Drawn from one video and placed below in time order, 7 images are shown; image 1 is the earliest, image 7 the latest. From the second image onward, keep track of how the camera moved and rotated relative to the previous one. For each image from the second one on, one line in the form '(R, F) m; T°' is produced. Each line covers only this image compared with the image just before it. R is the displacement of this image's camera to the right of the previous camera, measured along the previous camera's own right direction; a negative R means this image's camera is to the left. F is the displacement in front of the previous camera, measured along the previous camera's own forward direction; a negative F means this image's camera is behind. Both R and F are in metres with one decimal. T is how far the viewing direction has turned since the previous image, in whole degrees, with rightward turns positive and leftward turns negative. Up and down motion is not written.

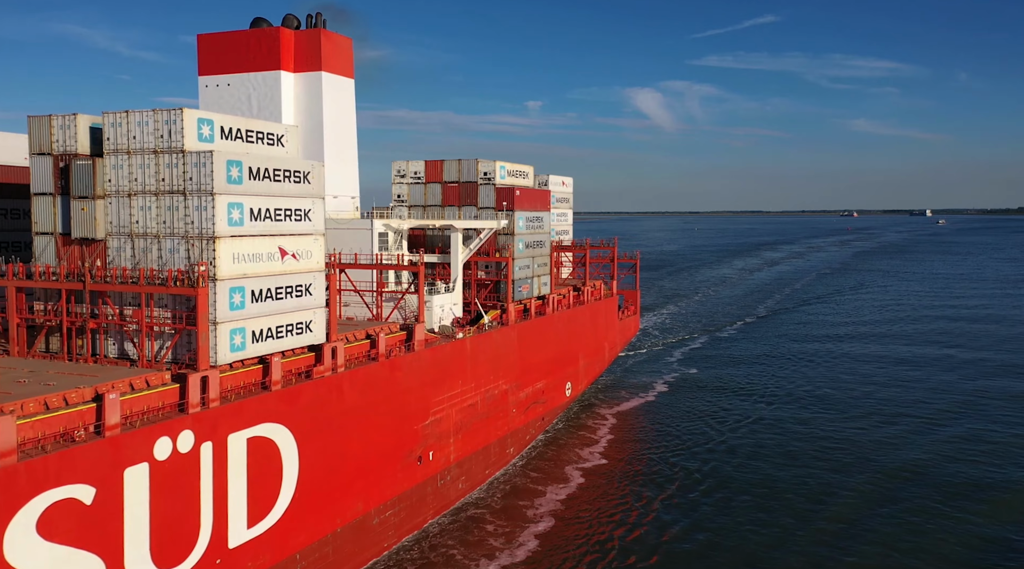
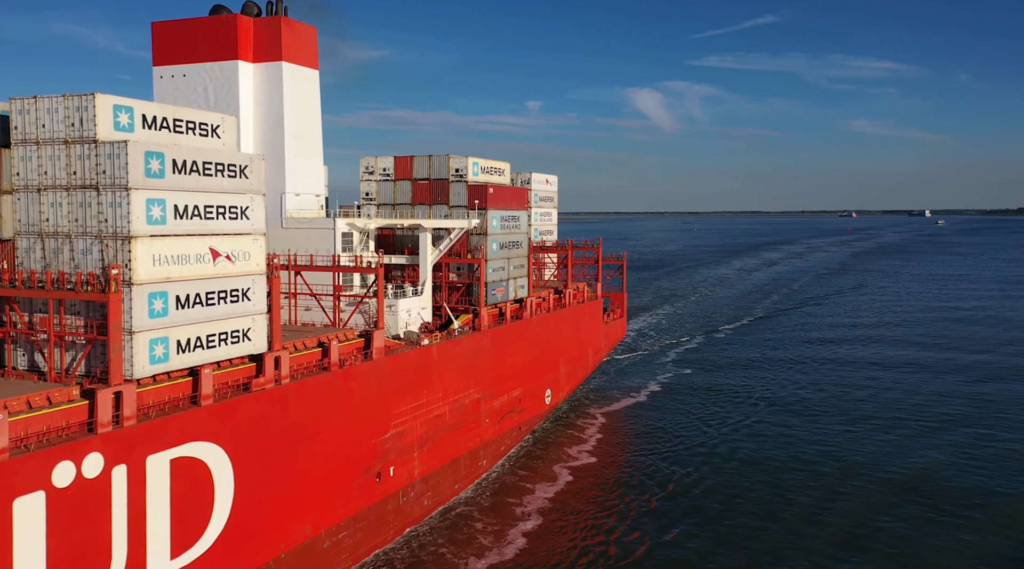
(+0.9, +1.9) m; 0°
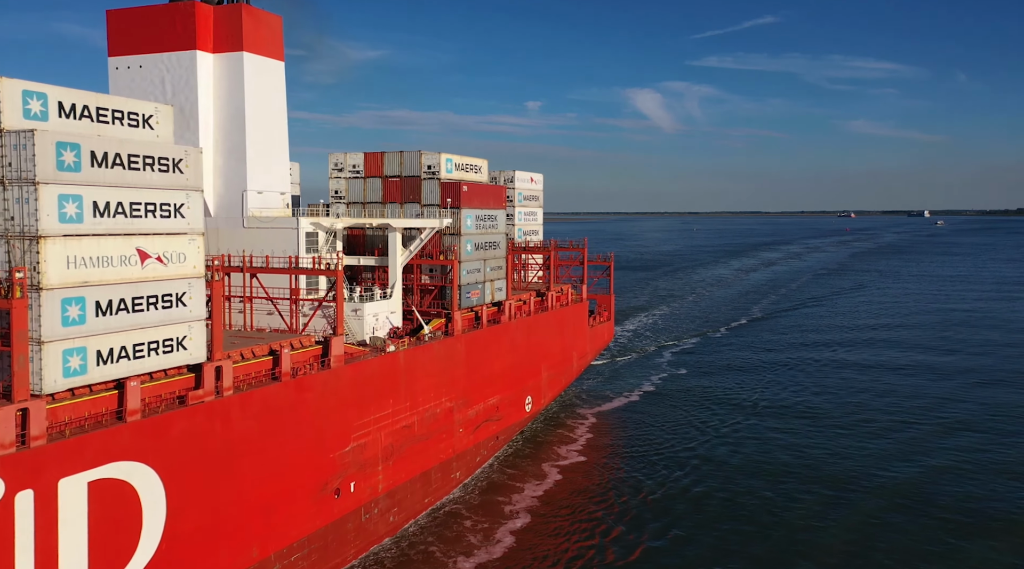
(+0.8, +1.7) m; 0°
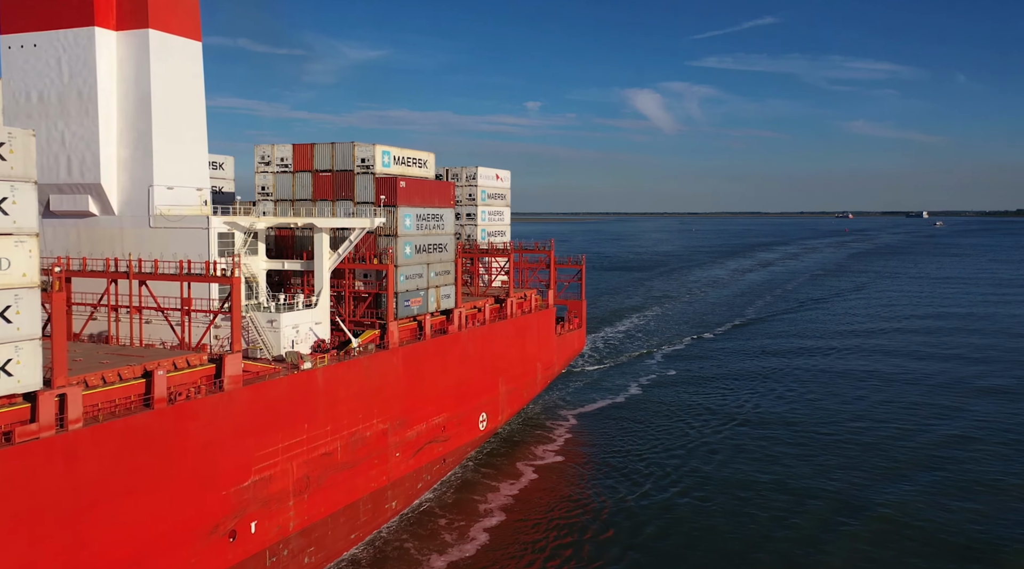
(+1.6, +3.3) m; 0°
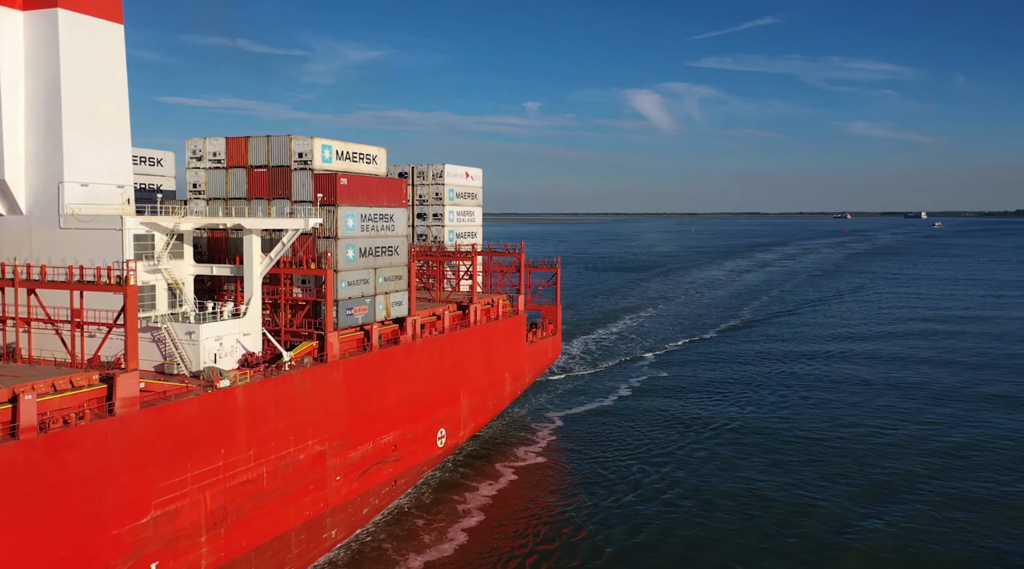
(+1.3, +2.5) m; 0°
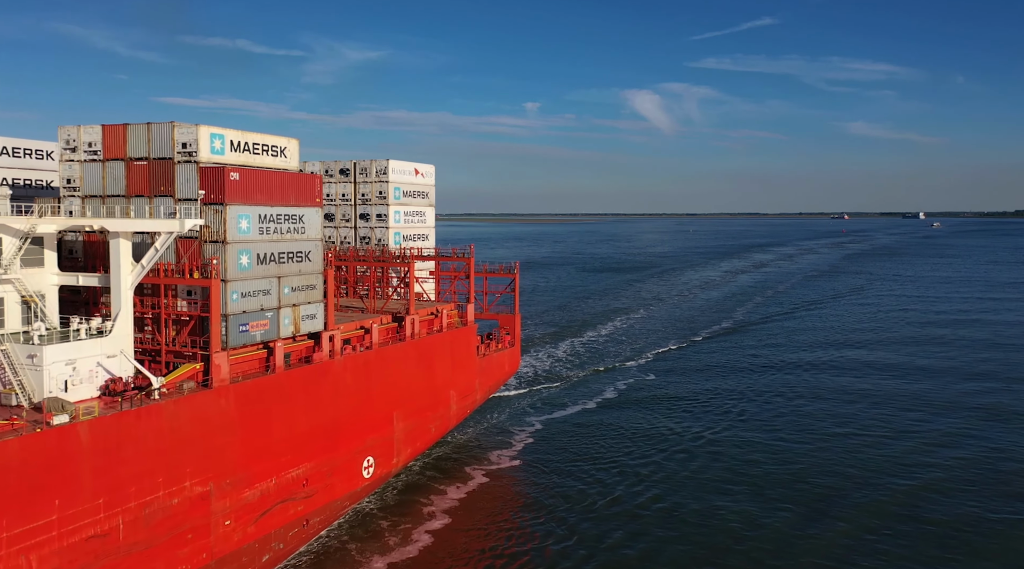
(+1.9, +3.7) m; 0°
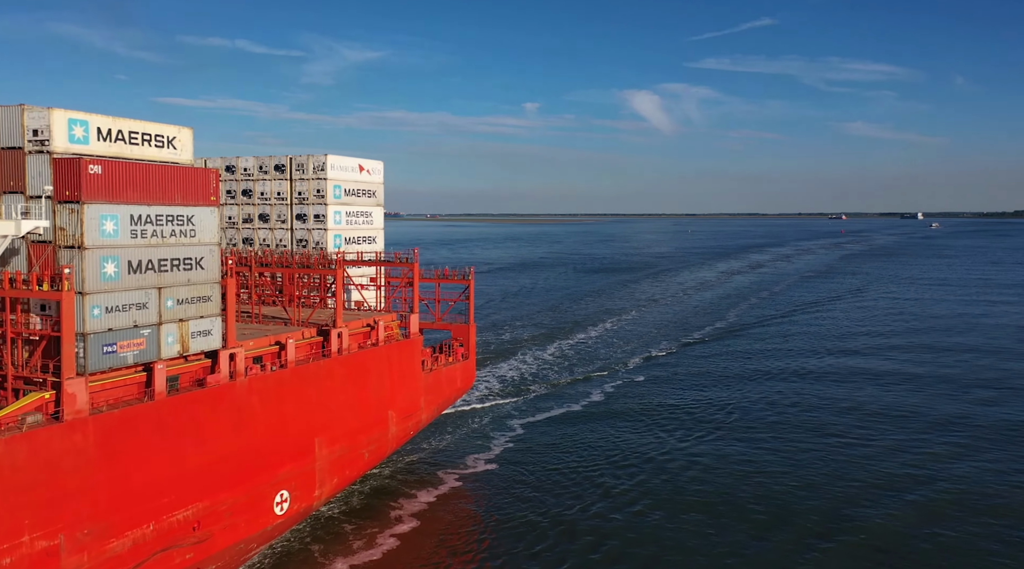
(+1.7, +3.5) m; 0°
